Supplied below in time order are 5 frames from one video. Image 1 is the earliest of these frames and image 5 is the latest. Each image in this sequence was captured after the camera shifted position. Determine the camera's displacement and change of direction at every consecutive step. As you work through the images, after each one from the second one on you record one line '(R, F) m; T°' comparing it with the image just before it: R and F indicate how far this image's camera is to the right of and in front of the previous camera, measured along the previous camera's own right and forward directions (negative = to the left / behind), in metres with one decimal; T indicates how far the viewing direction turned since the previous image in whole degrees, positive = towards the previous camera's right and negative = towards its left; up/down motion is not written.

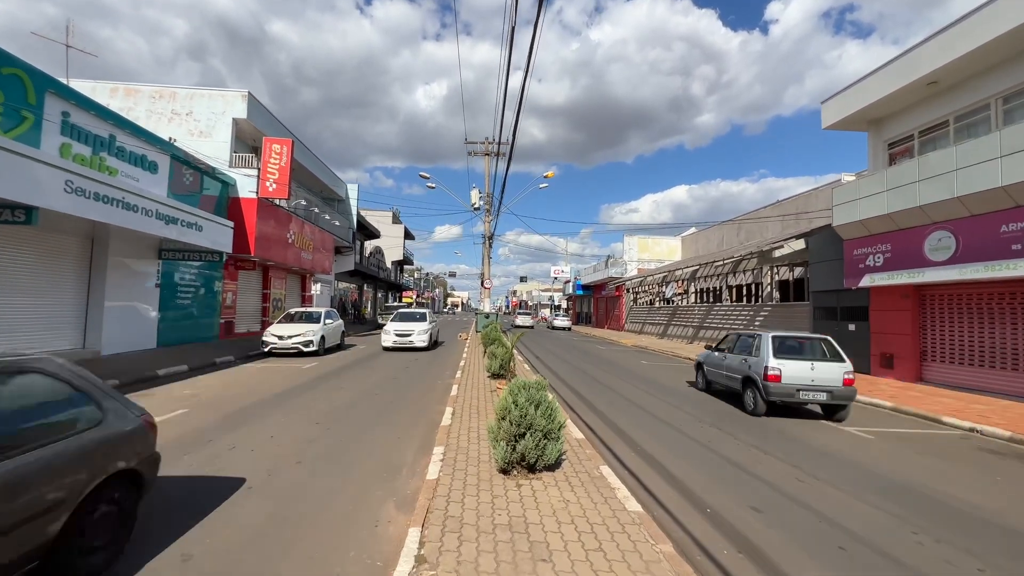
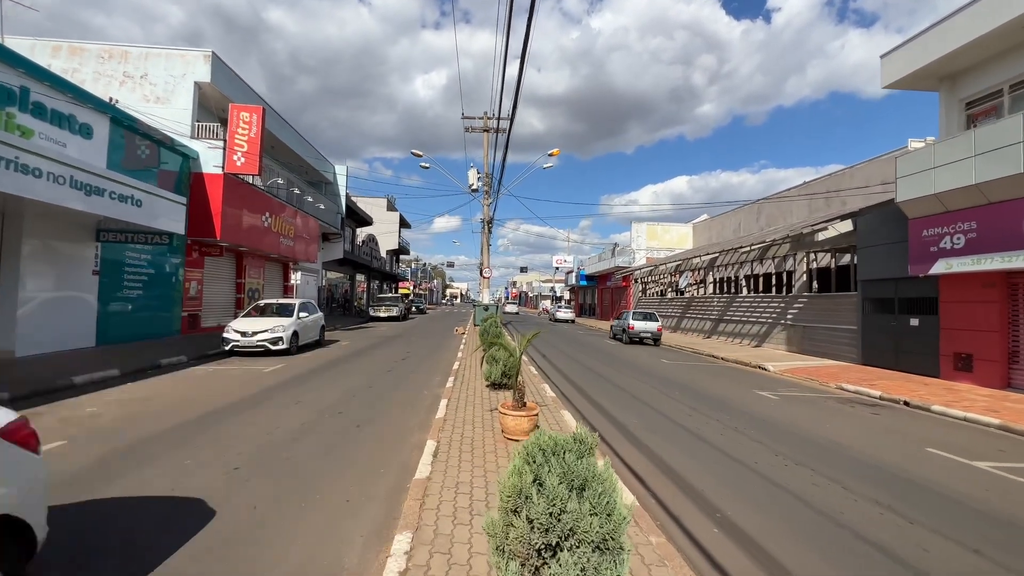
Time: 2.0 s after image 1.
(-0.1, +2.2) m; 0°
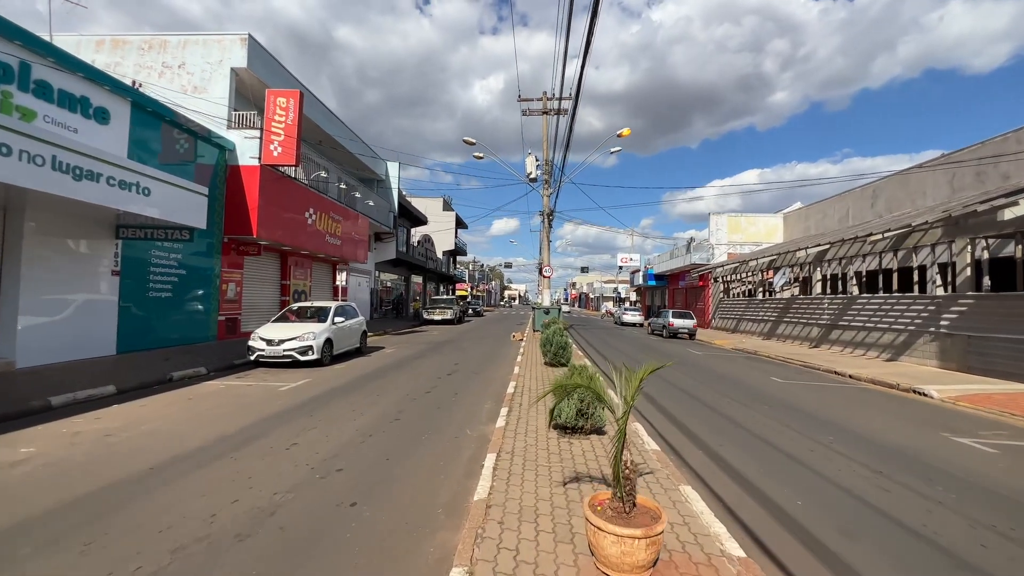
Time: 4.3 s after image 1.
(-0.2, +2.5) m; -7°
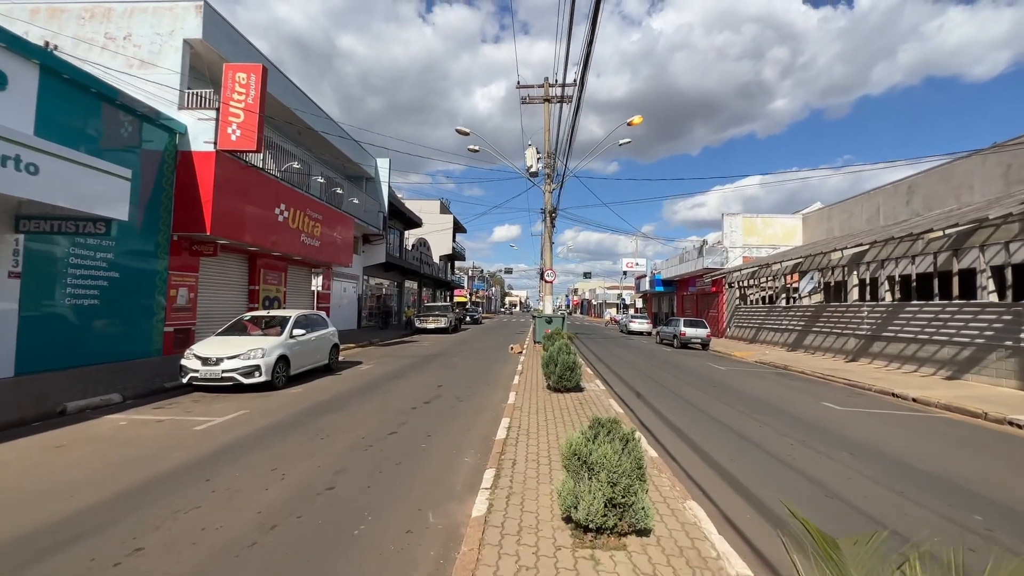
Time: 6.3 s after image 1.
(+0.1, +2.2) m; 0°
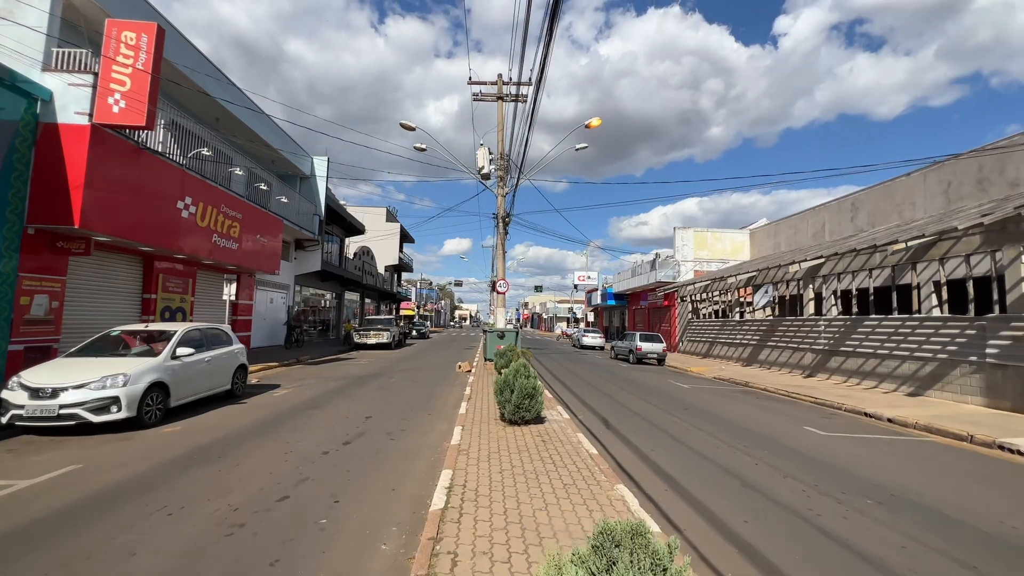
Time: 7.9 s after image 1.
(+0.1, +1.6) m; +6°
